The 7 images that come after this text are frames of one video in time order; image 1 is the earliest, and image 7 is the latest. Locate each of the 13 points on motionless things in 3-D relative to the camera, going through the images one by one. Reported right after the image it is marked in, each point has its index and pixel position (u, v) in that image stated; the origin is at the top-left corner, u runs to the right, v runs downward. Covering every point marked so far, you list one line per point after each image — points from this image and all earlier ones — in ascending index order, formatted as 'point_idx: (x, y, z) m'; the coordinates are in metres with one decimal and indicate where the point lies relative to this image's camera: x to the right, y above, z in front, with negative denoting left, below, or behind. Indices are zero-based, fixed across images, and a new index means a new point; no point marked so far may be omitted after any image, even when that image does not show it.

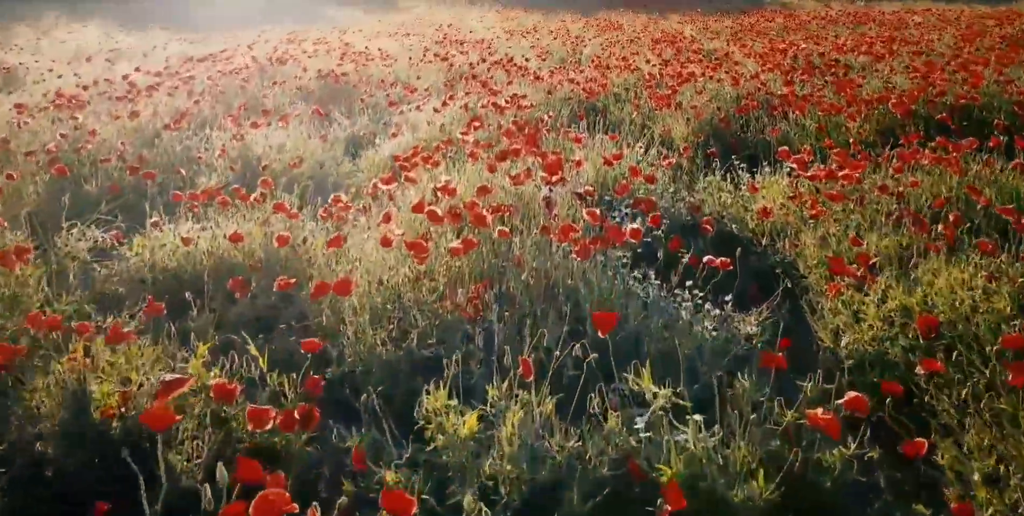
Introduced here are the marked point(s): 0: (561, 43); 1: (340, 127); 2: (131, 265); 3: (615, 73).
0: (+0.7, +3.3, +14.8) m
1: (-1.2, +0.9, +6.7) m
2: (-1.3, 0.0, +3.3) m
3: (+0.9, +1.6, +8.8) m
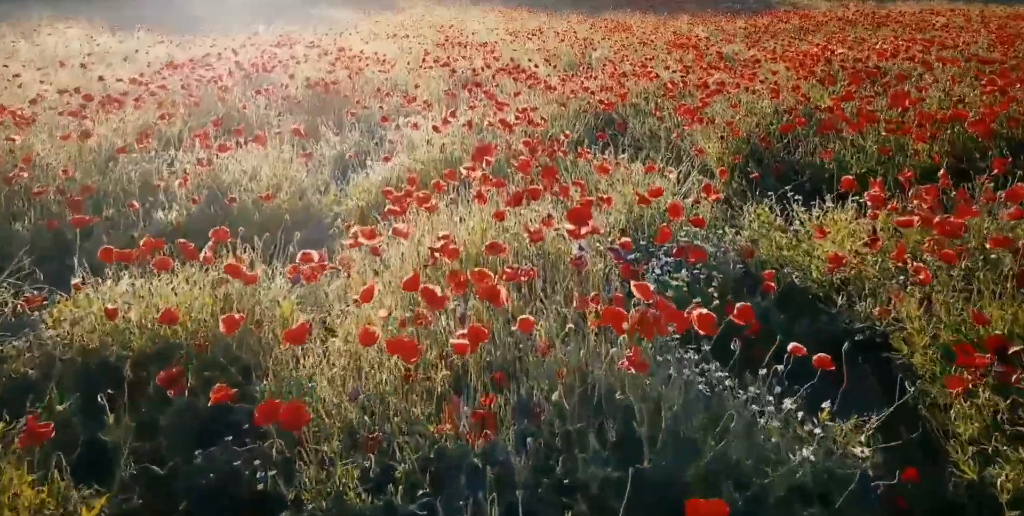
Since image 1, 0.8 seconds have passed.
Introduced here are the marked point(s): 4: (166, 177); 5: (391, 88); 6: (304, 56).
0: (+0.8, +3.1, +14.1) m
1: (-1.1, +0.7, +6.0) m
2: (-1.3, -0.2, +2.6) m
3: (+1.0, +1.4, +8.1) m
4: (-1.7, +0.4, +4.6) m
5: (-1.1, +1.4, +8.5) m
6: (-2.1, +2.0, +9.8) m
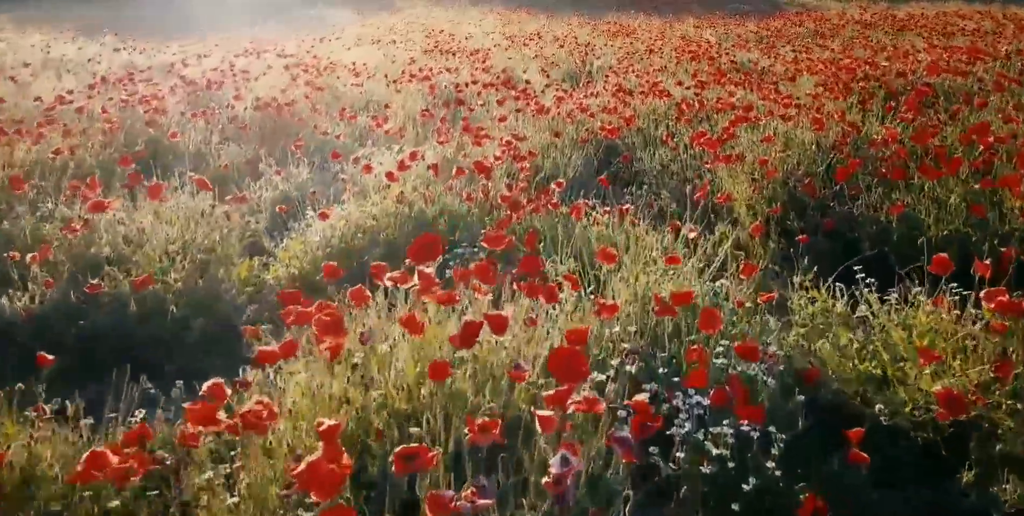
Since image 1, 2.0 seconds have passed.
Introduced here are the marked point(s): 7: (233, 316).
0: (+0.7, +2.7, +13.0) m
1: (-1.2, +0.4, +4.9) m
2: (-1.4, -0.6, +1.5) m
3: (+0.9, +1.1, +6.9) m
4: (-1.7, +0.1, +3.5) m
5: (-1.1, +1.1, +7.4) m
6: (-2.2, +1.7, +8.7) m
7: (-0.9, -0.2, +3.2) m
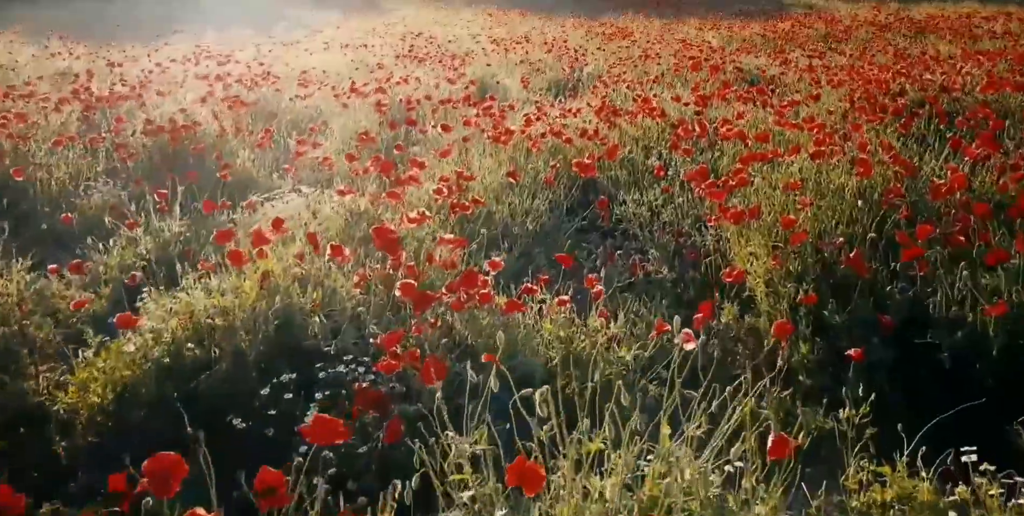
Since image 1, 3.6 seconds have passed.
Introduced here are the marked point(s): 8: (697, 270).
0: (+0.5, +2.4, +11.7) m
1: (-1.5, 0.0, +3.6) m
2: (-1.6, -0.9, +0.2) m
3: (+0.7, +0.8, +5.7) m
4: (-2.0, -0.3, +2.2) m
5: (-1.4, +0.8, +6.2) m
6: (-2.4, +1.4, +7.4) m
7: (-1.2, -0.5, +1.9) m
8: (+0.7, 0.0, +3.8) m
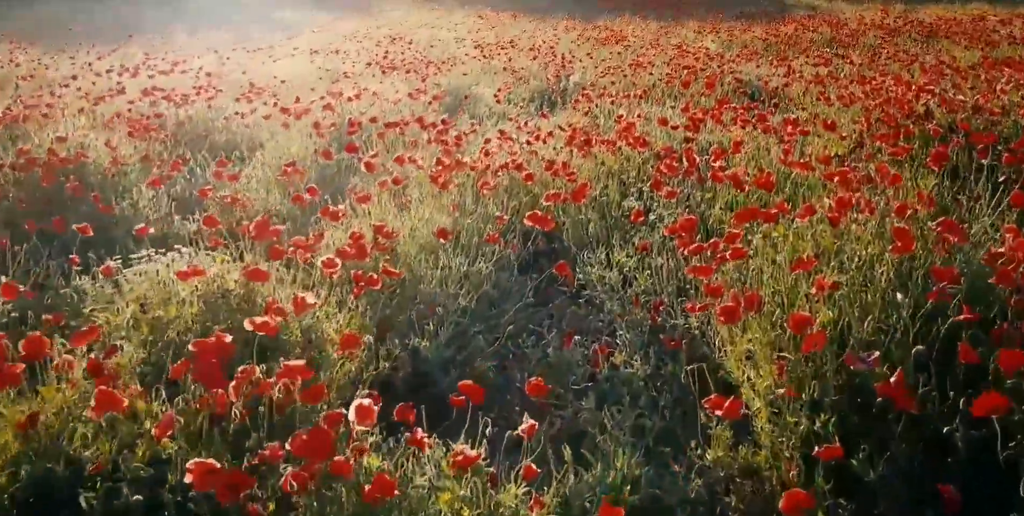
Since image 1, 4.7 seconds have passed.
0: (+0.3, +2.1, +10.8) m
1: (-1.7, -0.2, +2.7) m
2: (-1.9, -1.1, -0.7) m
3: (+0.4, +0.5, +4.8) m
4: (-2.2, -0.5, +1.3) m
5: (-1.6, +0.5, +5.3) m
6: (-2.7, +1.1, +6.5) m
7: (-1.4, -0.8, +1.0) m
8: (+0.5, -0.3, +2.9) m
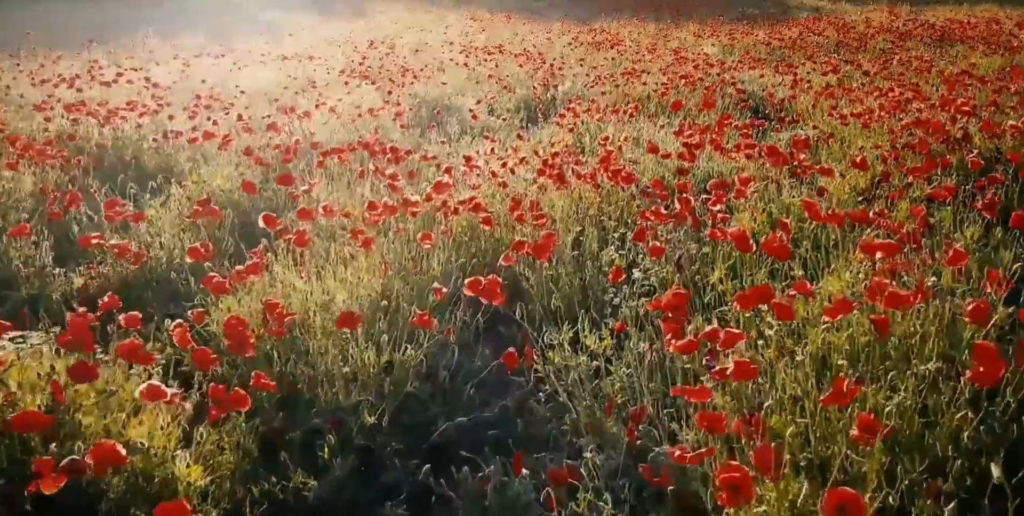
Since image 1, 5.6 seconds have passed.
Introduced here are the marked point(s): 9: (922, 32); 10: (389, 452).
0: (+0.1, +1.9, +10.0) m
1: (-1.9, -0.5, +1.9) m
2: (-2.0, -1.4, -1.5) m
3: (+0.3, +0.3, +4.0) m
4: (-2.4, -0.8, +0.5) m
5: (-1.8, +0.3, +4.5) m
6: (-2.8, +0.9, +5.7) m
7: (-1.6, -1.0, +0.2) m
8: (+0.3, -0.6, +2.1) m
9: (+4.6, +2.5, +10.6) m
10: (-0.3, -0.5, +2.3) m
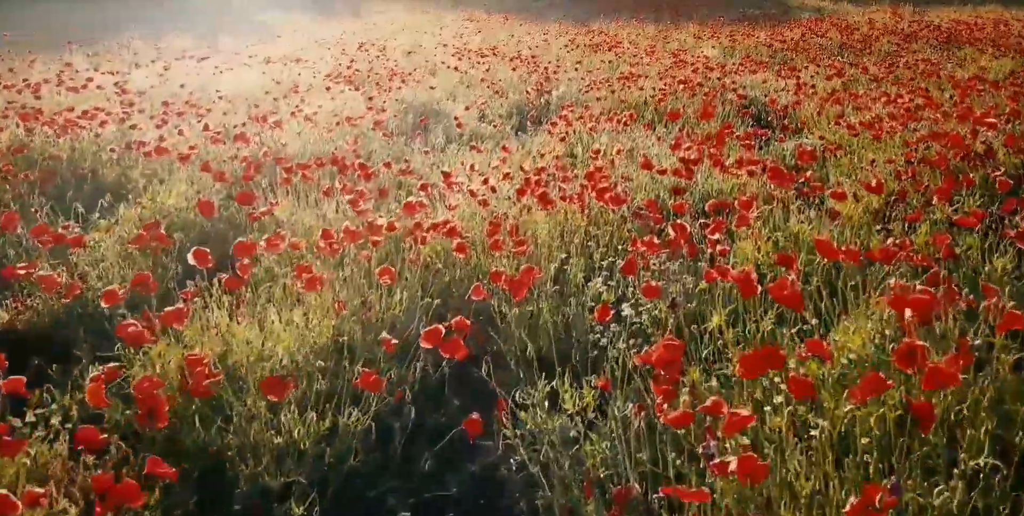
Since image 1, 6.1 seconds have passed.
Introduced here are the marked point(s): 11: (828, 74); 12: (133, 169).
0: (+0.1, +1.8, +9.6) m
1: (-2.0, -0.6, +1.5) m
2: (-2.1, -1.5, -1.9) m
3: (+0.2, +0.1, +3.6) m
4: (-2.5, -0.9, +0.1) m
5: (-1.9, +0.2, +4.1) m
6: (-2.9, +0.7, +5.4) m
7: (-1.7, -1.1, -0.2) m
8: (+0.2, -0.7, +1.7) m
9: (+4.5, +2.3, +10.3) m
10: (-0.4, -0.6, +1.9) m
11: (+2.8, +1.6, +8.6) m
12: (-1.9, +0.5, +4.8) m
